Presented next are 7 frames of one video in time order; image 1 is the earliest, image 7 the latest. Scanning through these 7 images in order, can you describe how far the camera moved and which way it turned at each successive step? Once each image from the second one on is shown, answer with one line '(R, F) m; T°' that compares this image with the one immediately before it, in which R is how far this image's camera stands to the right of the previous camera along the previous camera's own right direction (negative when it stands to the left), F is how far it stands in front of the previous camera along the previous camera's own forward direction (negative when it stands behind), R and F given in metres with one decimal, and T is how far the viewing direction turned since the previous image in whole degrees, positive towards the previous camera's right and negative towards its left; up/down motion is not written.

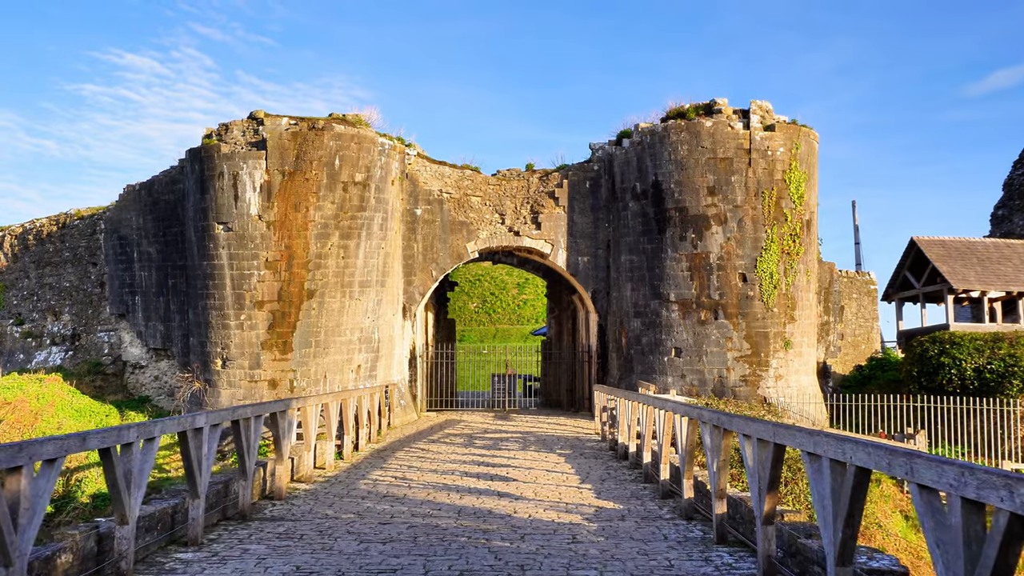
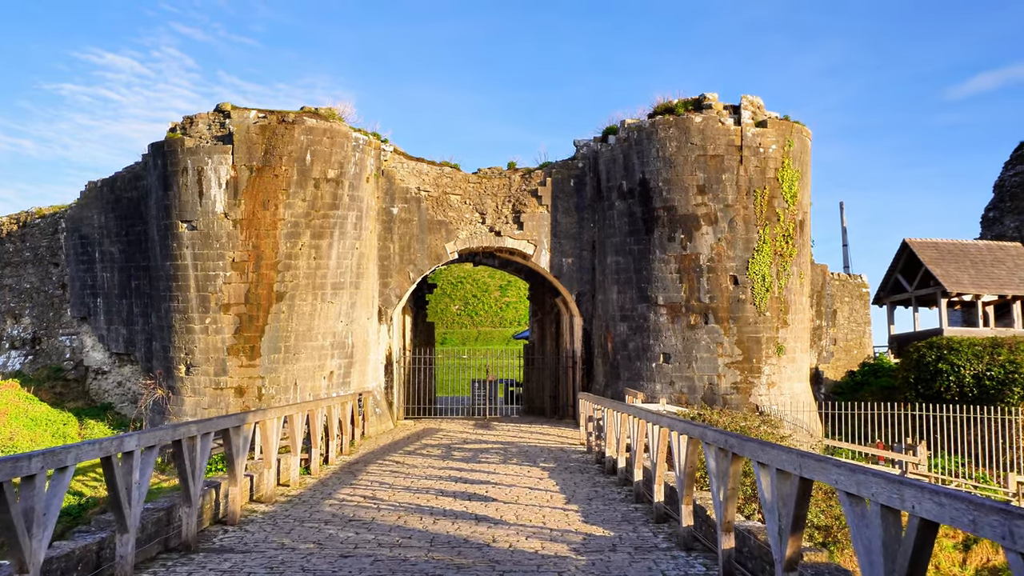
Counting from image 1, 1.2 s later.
(0.0, +0.7) m; +1°
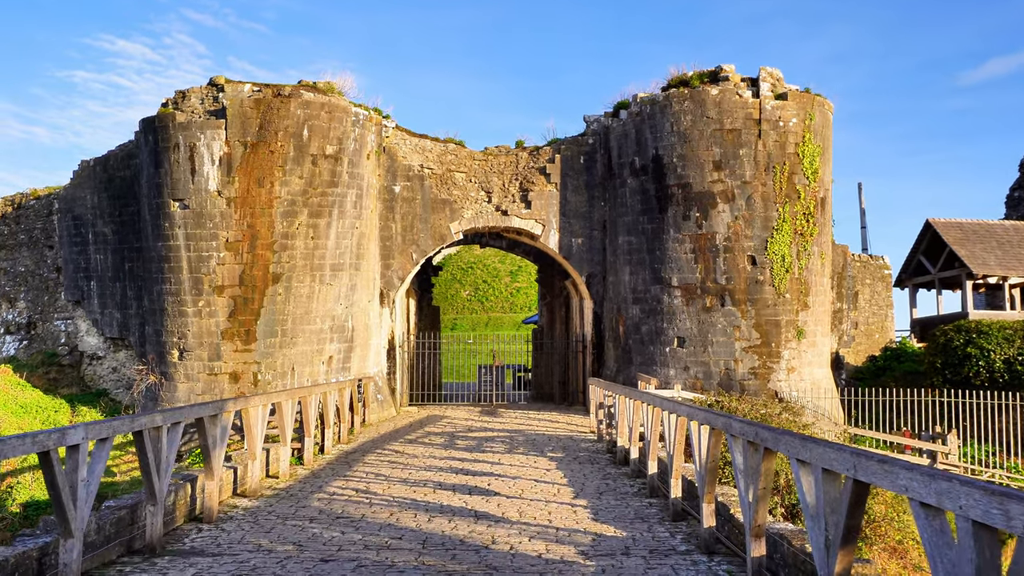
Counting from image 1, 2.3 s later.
(+0.1, +0.6) m; -1°
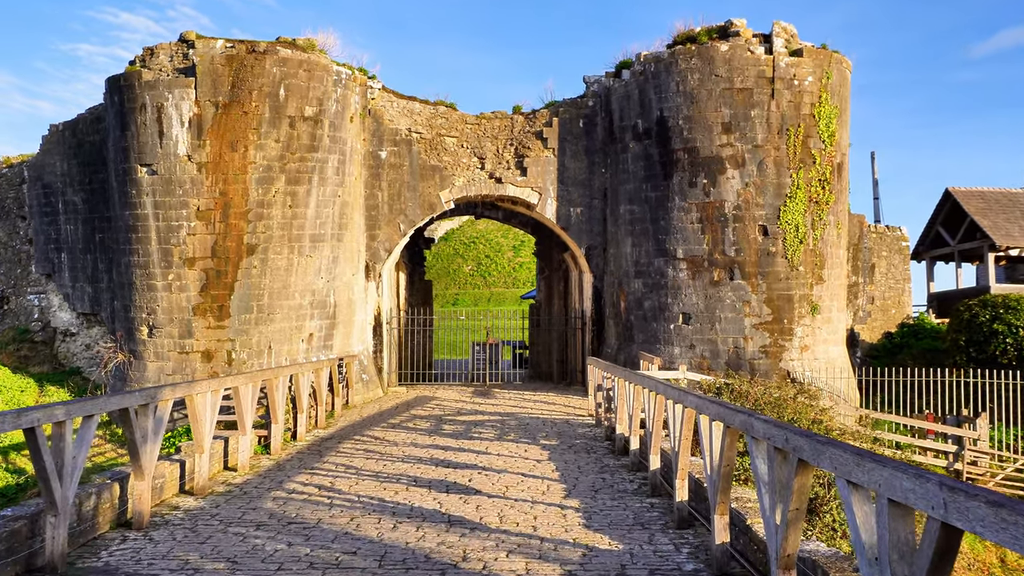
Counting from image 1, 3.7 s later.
(+0.2, +0.9) m; 0°
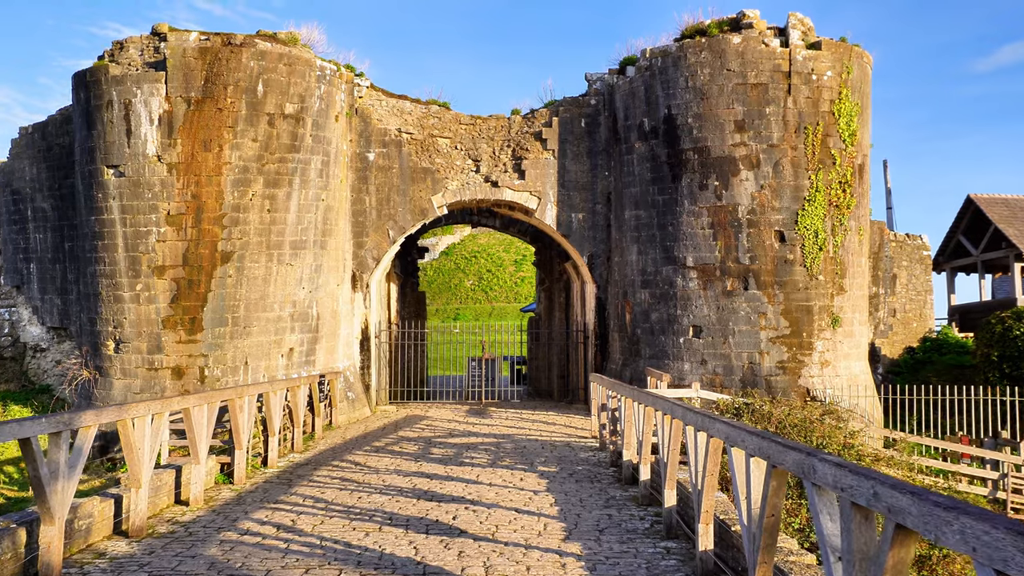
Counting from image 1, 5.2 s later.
(+0.1, +1.0) m; 0°
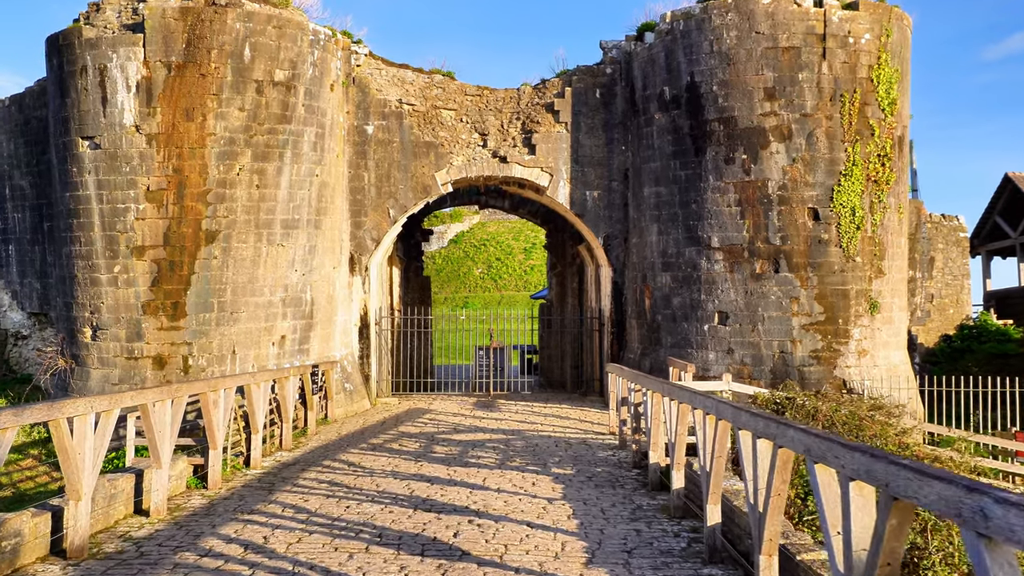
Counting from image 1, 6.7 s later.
(0.0, +1.0) m; -1°
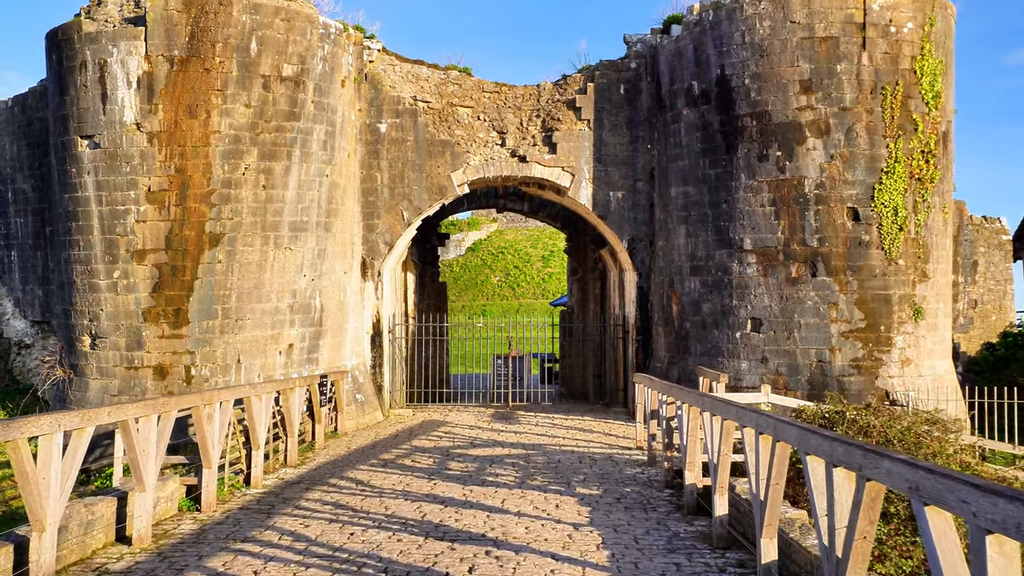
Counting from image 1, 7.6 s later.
(0.0, +0.6) m; -1°
